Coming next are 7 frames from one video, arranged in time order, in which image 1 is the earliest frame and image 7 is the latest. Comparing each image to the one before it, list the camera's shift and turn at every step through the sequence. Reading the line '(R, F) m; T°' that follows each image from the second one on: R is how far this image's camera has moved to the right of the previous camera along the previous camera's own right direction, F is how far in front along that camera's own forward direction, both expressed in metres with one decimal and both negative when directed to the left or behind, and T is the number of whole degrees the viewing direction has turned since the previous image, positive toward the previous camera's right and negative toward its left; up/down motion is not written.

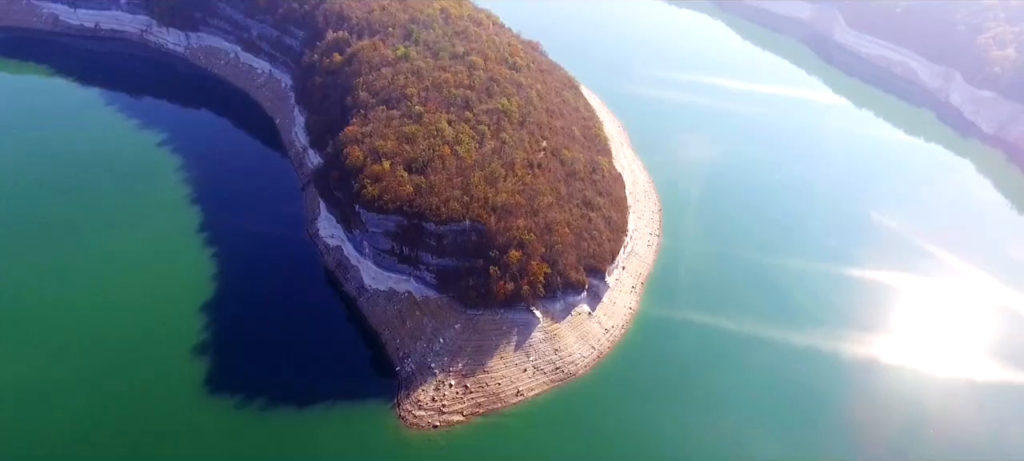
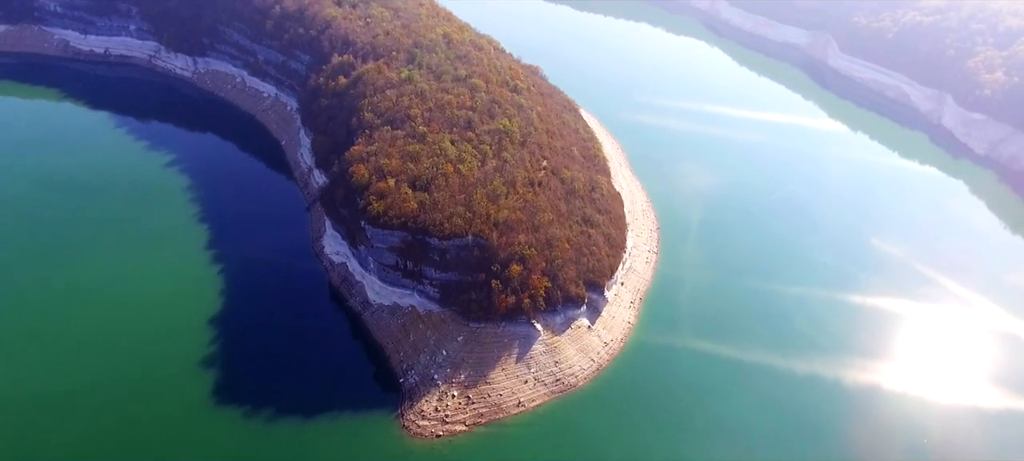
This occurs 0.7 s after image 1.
(0.0, -0.8) m; 0°
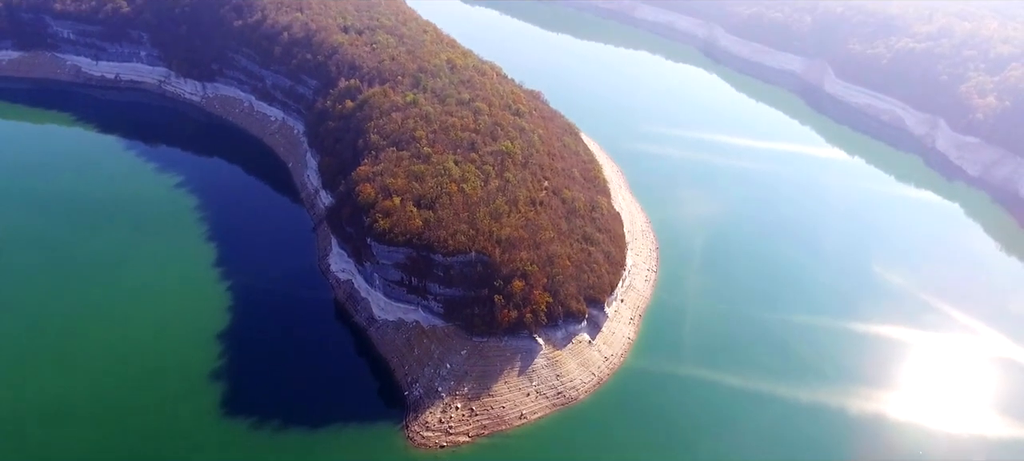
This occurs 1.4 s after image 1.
(0.0, -0.8) m; 0°
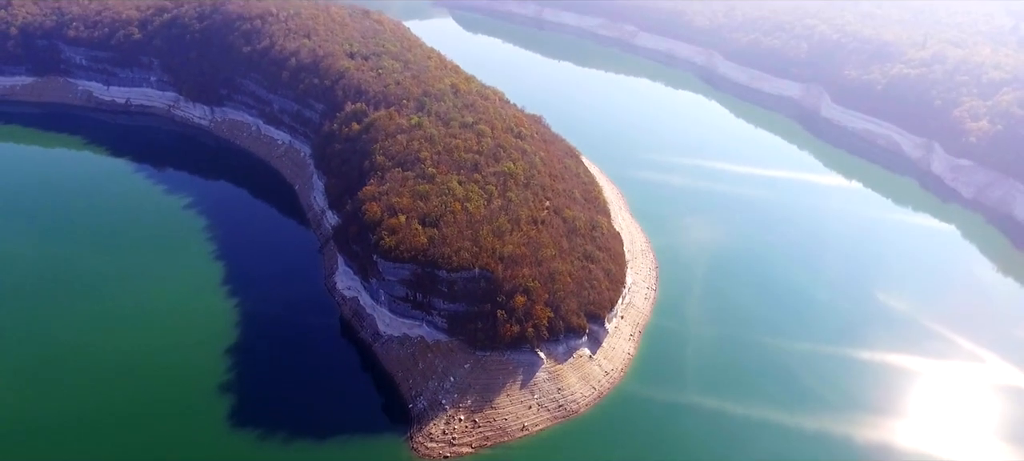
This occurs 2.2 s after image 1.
(0.0, -0.8) m; 0°
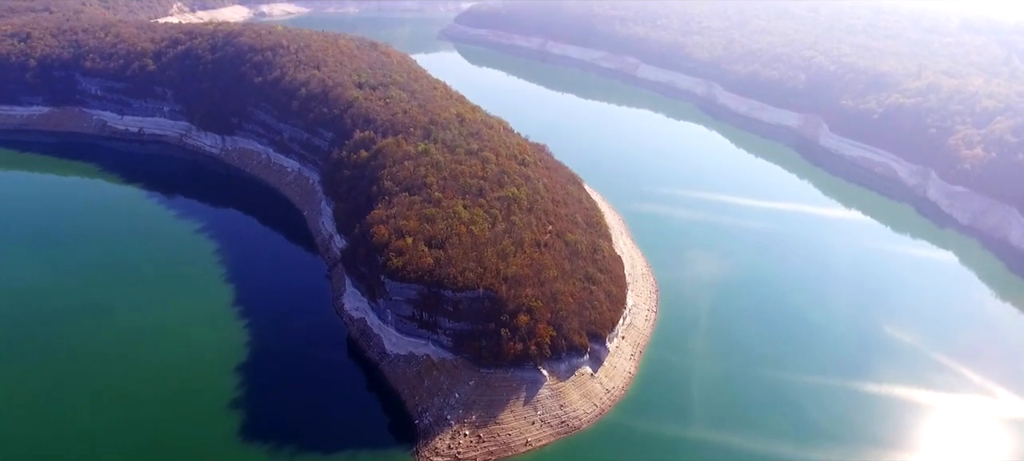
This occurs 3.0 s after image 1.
(0.0, -1.0) m; 0°
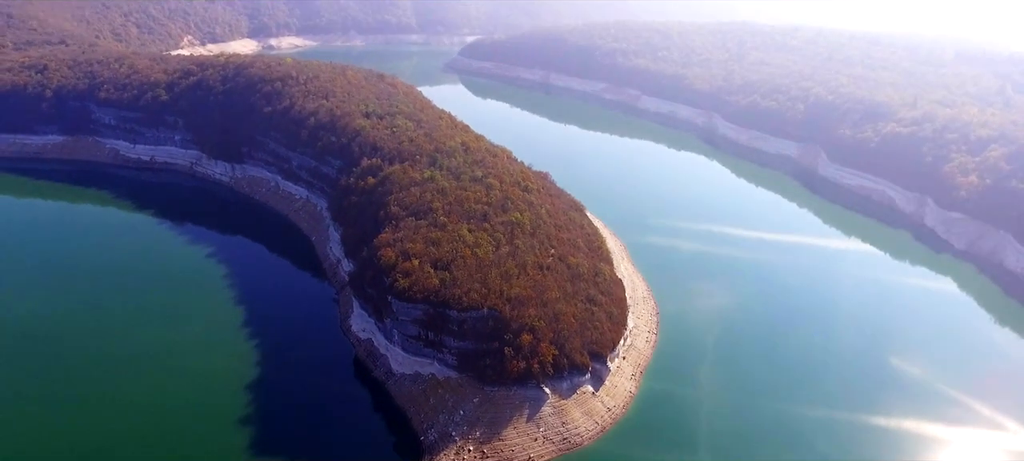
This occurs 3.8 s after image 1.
(0.0, -1.0) m; 0°
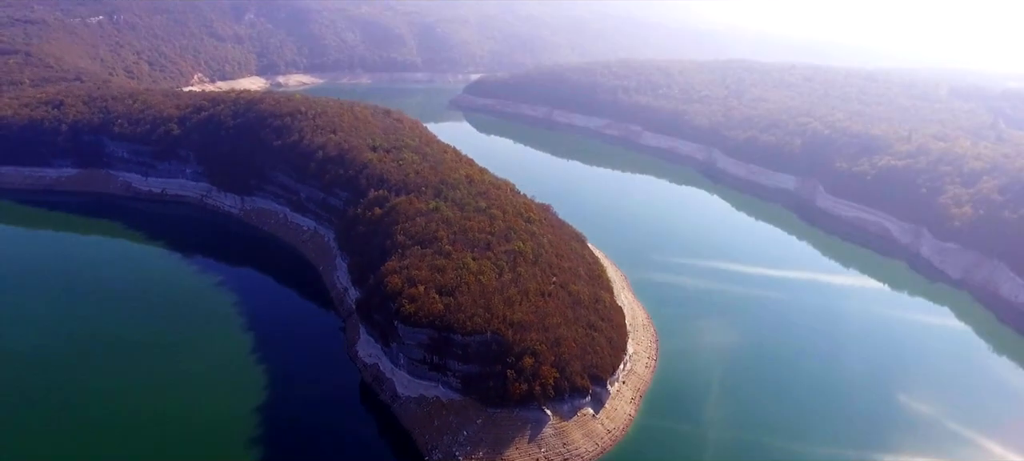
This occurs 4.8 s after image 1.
(+0.1, -1.2) m; 0°
